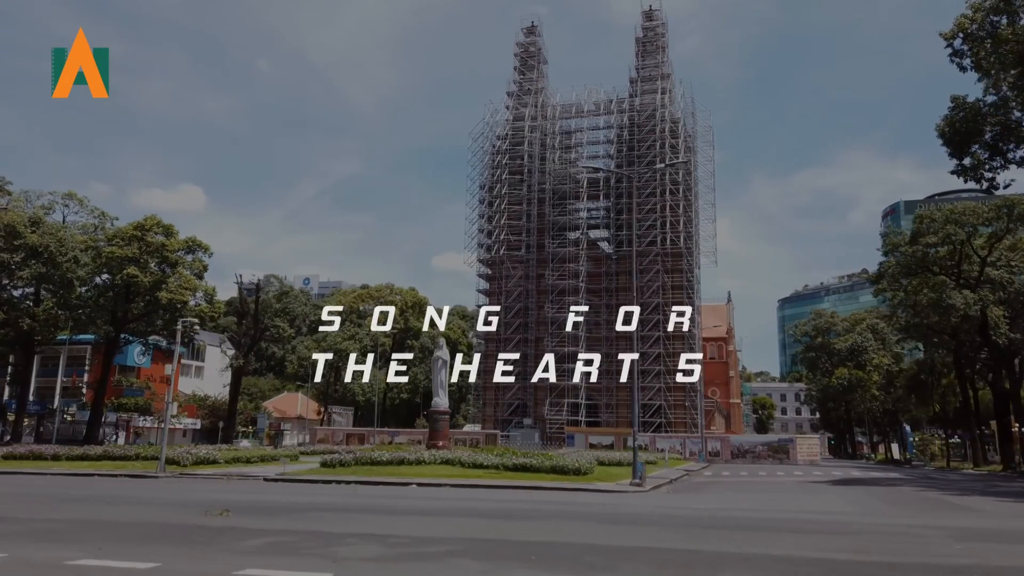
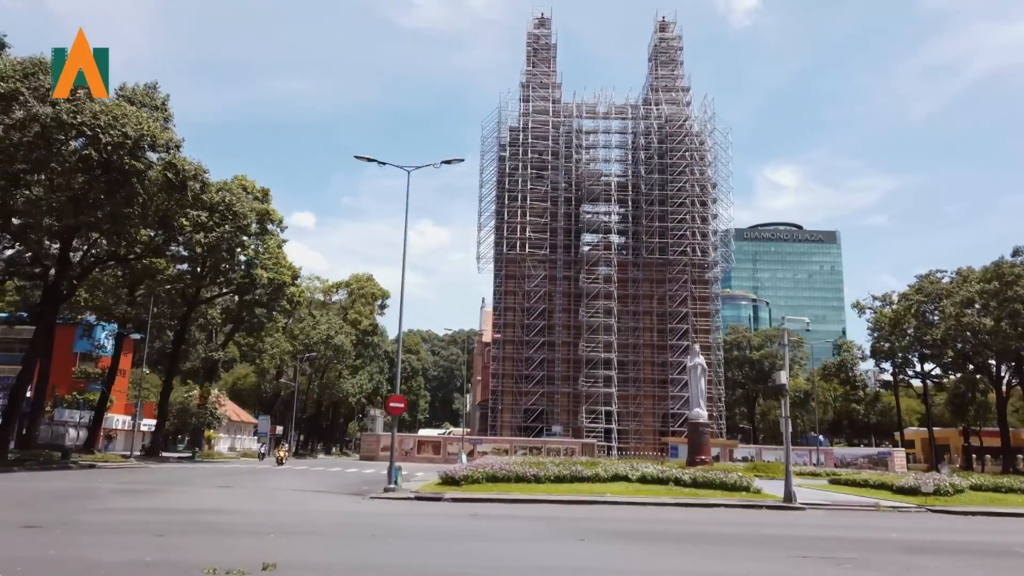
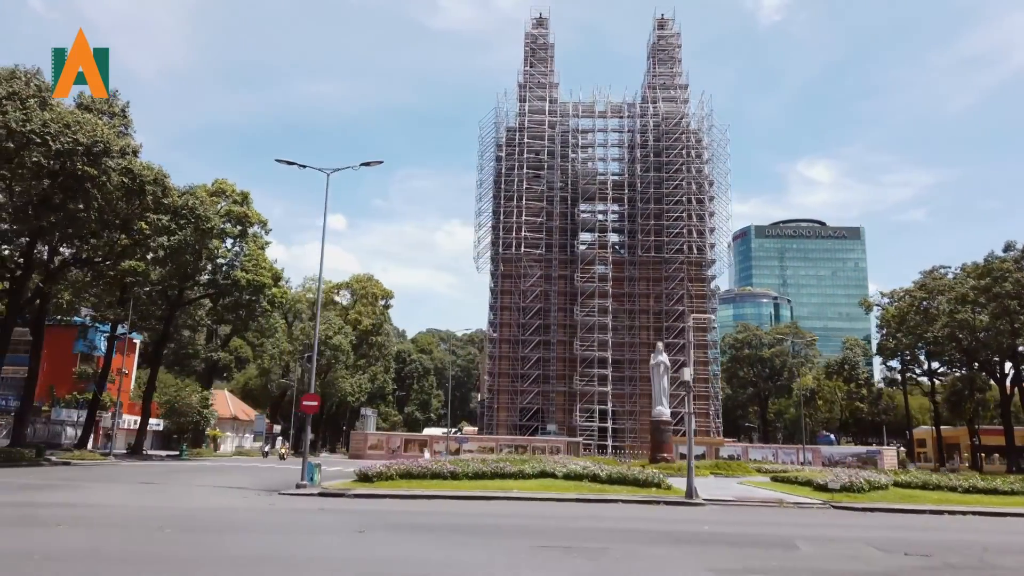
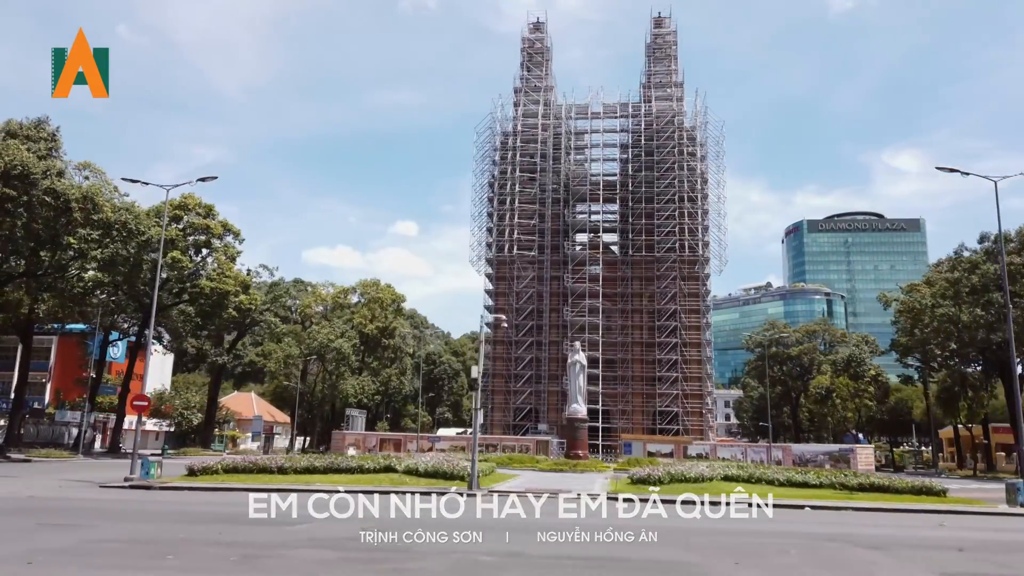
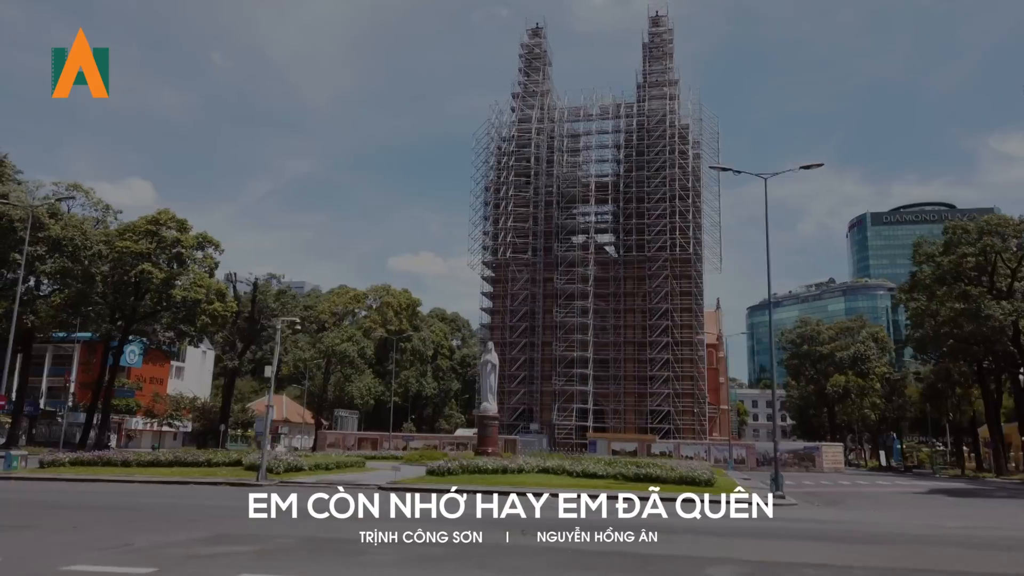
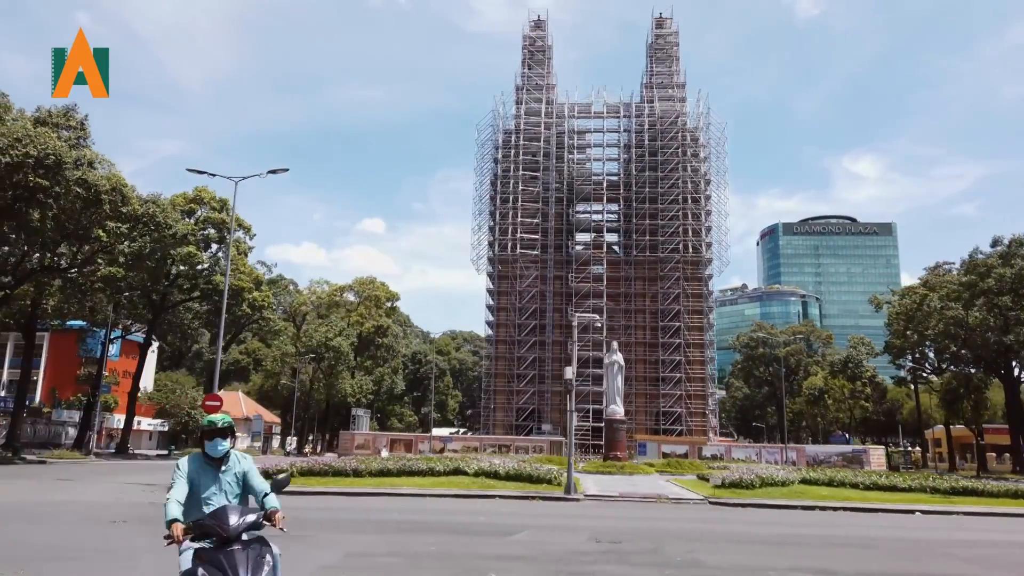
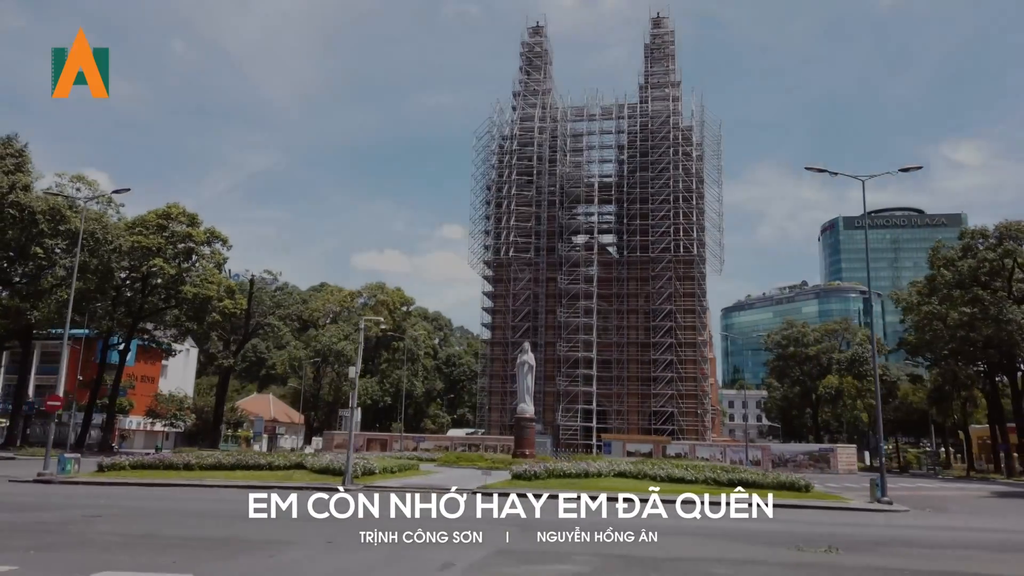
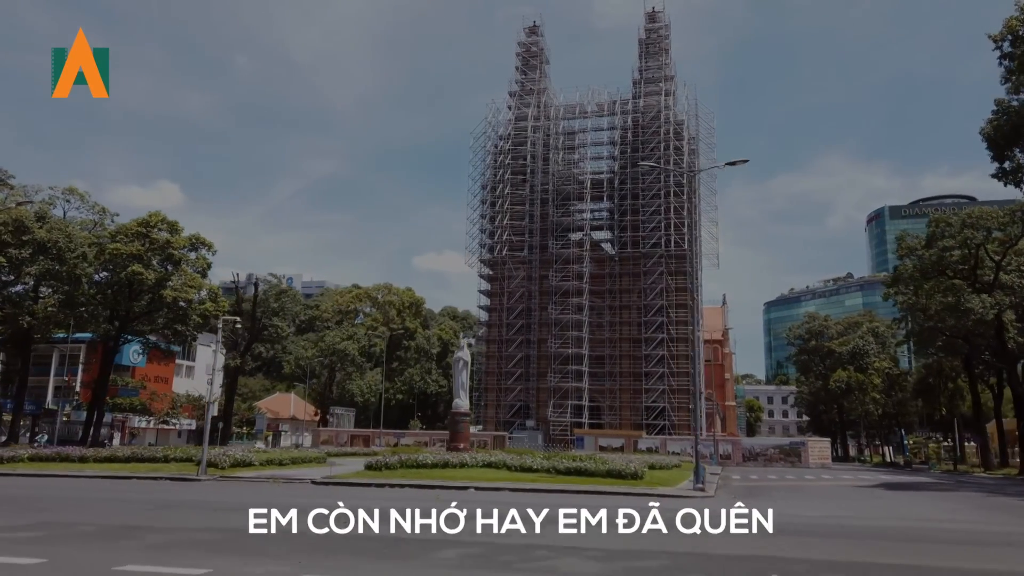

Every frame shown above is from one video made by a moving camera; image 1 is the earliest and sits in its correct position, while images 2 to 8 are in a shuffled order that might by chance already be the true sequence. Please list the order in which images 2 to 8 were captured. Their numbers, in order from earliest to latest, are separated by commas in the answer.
8, 5, 7, 4, 6, 3, 2
